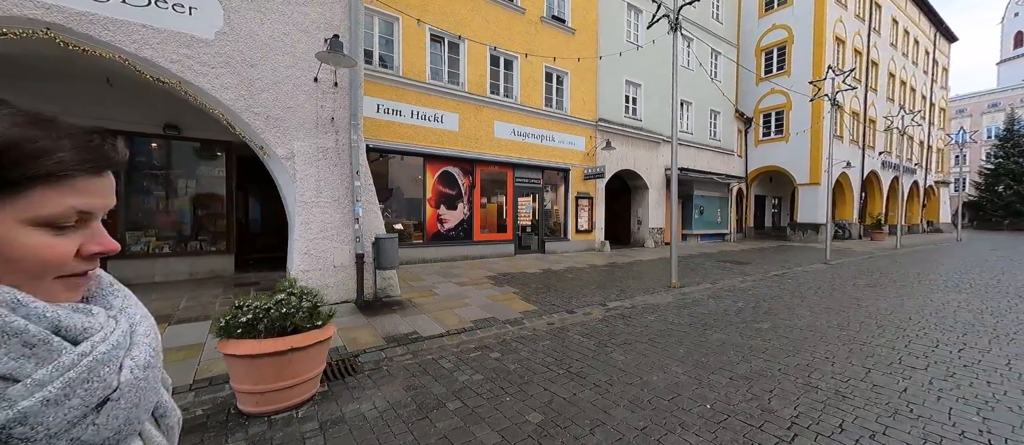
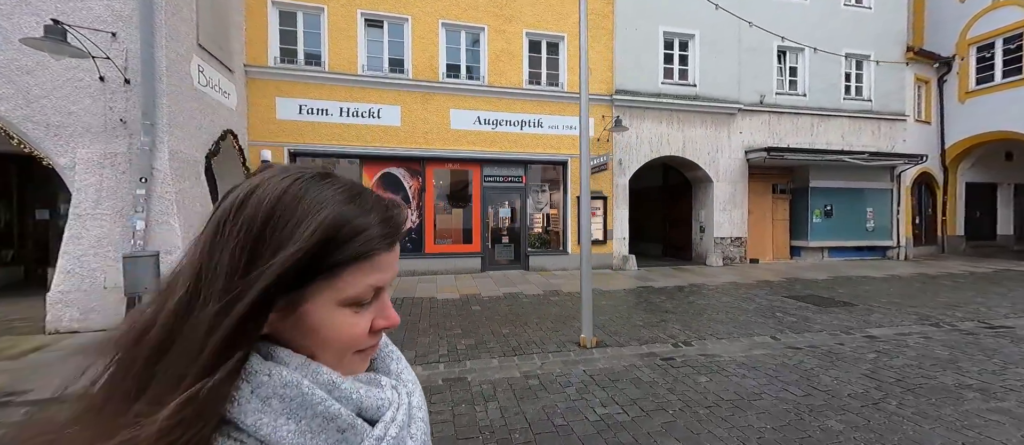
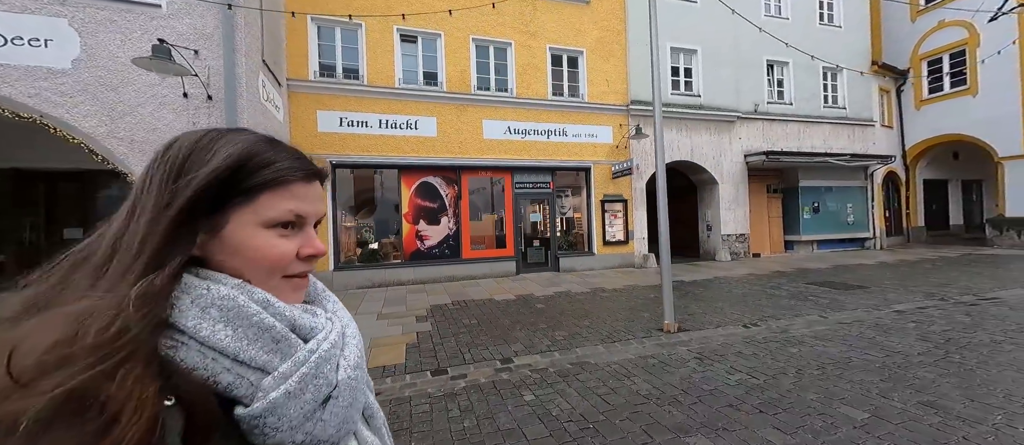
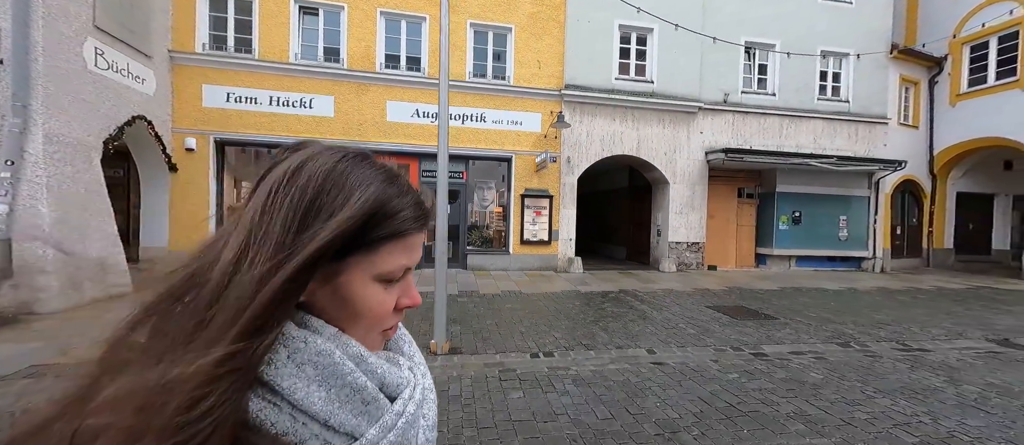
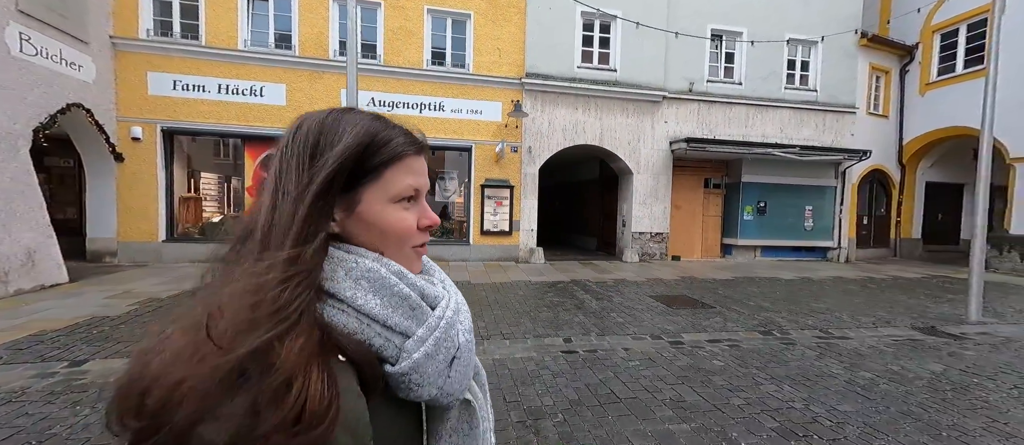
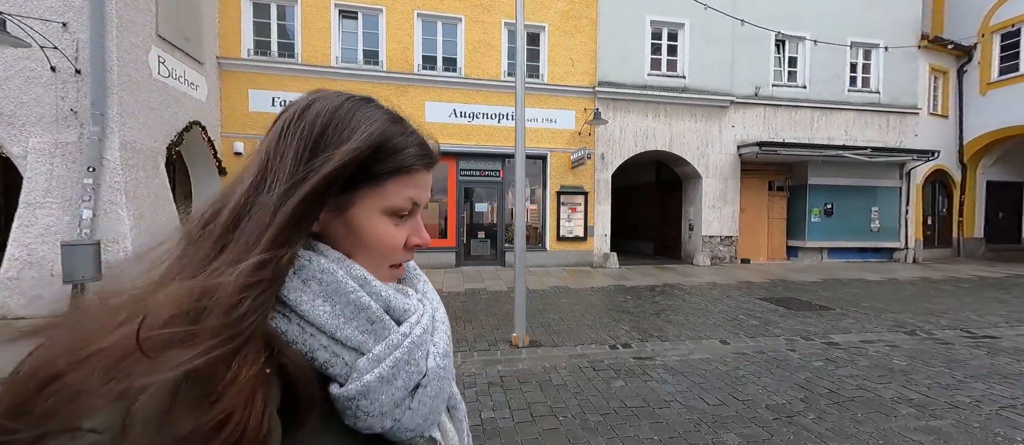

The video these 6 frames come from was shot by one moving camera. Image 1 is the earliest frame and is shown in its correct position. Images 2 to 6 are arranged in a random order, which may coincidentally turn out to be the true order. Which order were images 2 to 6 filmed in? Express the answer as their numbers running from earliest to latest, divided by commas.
3, 2, 6, 4, 5
